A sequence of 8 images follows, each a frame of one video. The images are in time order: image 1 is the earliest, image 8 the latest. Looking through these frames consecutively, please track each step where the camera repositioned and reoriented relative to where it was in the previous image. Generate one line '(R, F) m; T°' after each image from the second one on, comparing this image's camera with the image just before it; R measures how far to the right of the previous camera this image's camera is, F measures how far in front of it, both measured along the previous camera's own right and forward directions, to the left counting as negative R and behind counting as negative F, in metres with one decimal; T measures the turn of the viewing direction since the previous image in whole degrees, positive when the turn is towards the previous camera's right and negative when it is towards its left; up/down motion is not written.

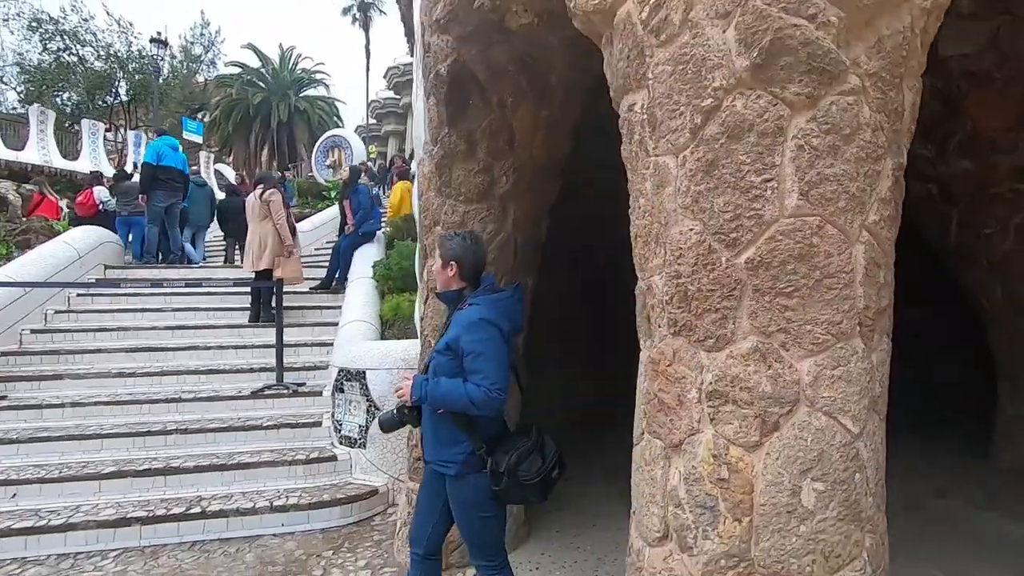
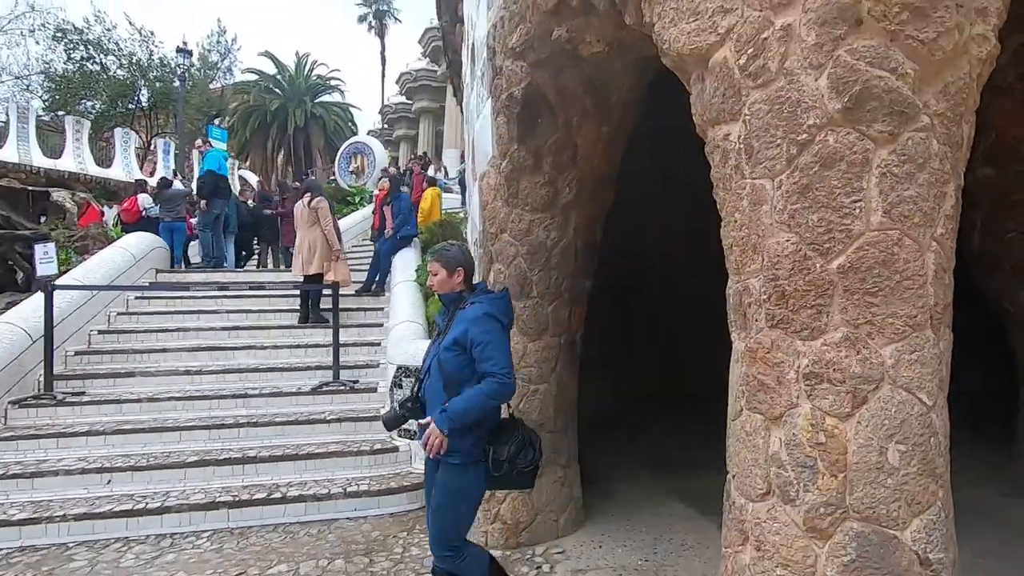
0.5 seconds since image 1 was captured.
(-0.4, -0.3) m; -1°
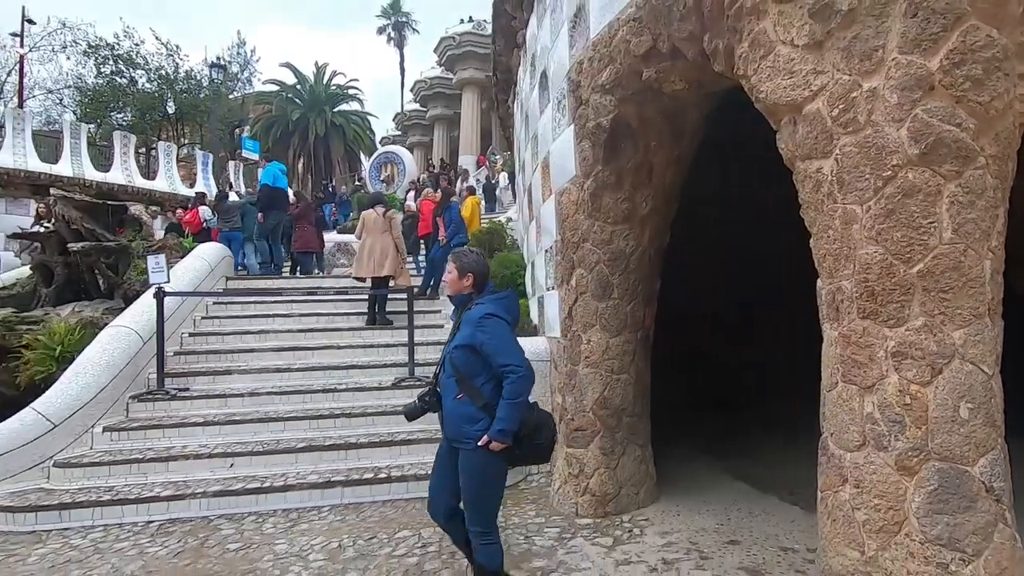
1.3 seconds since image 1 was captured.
(-0.6, -0.5) m; -1°
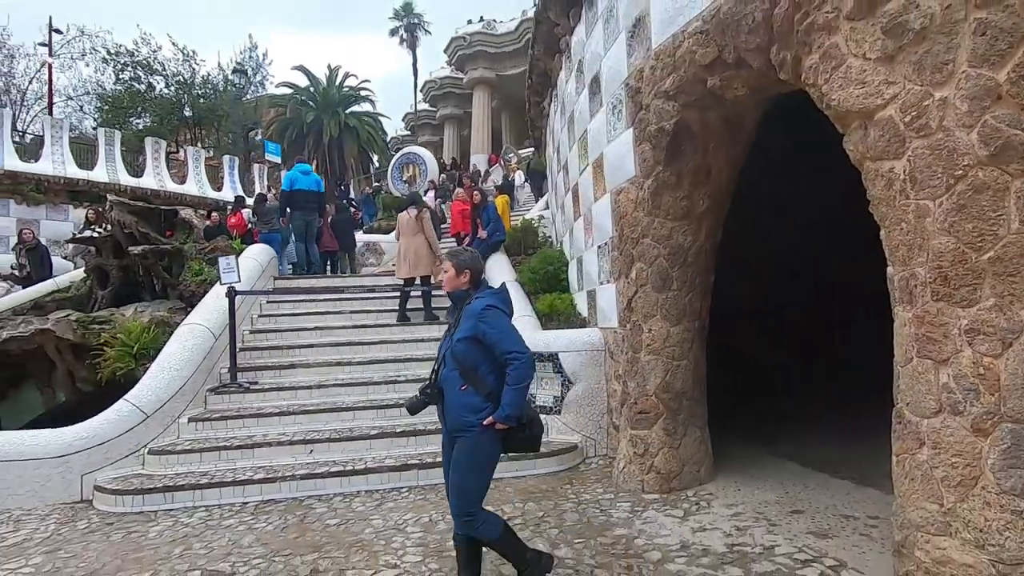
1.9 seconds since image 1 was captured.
(-0.5, -0.3) m; -1°
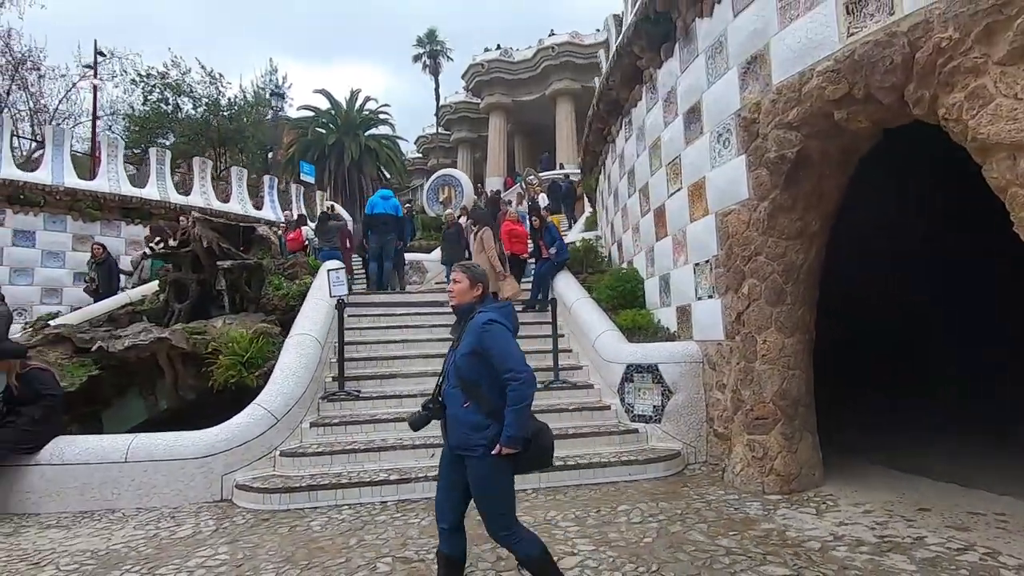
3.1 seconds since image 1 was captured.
(-1.2, -0.3) m; 0°
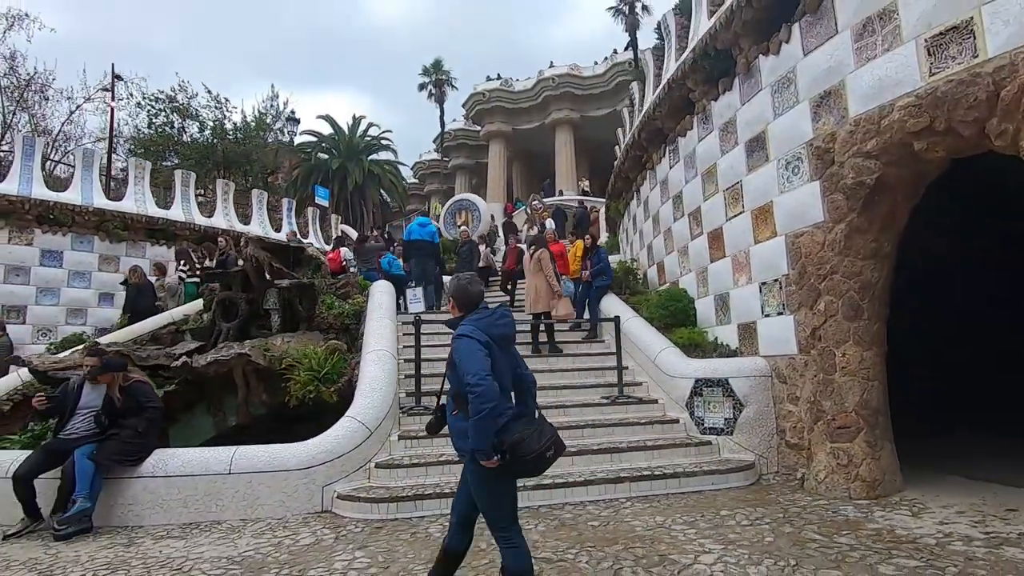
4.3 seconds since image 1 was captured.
(-1.1, -0.2) m; +2°
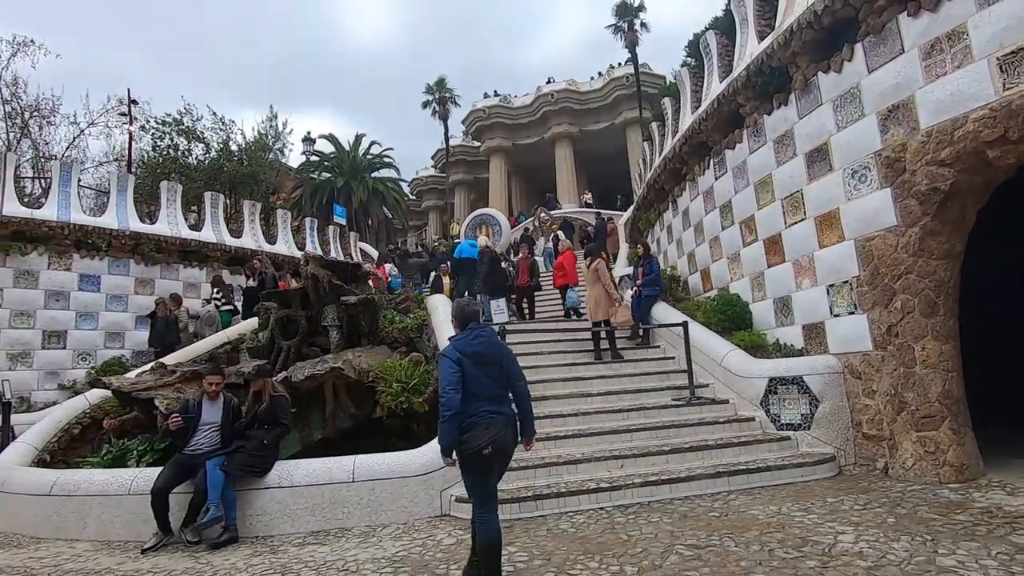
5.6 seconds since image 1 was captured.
(-1.2, -0.3) m; +1°
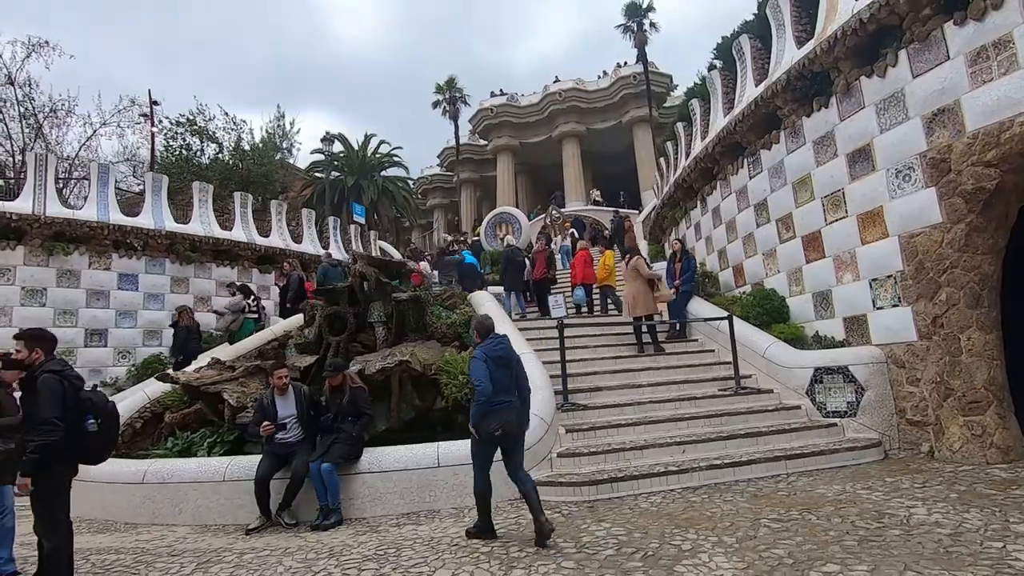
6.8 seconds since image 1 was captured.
(-0.8, -0.3) m; 0°
